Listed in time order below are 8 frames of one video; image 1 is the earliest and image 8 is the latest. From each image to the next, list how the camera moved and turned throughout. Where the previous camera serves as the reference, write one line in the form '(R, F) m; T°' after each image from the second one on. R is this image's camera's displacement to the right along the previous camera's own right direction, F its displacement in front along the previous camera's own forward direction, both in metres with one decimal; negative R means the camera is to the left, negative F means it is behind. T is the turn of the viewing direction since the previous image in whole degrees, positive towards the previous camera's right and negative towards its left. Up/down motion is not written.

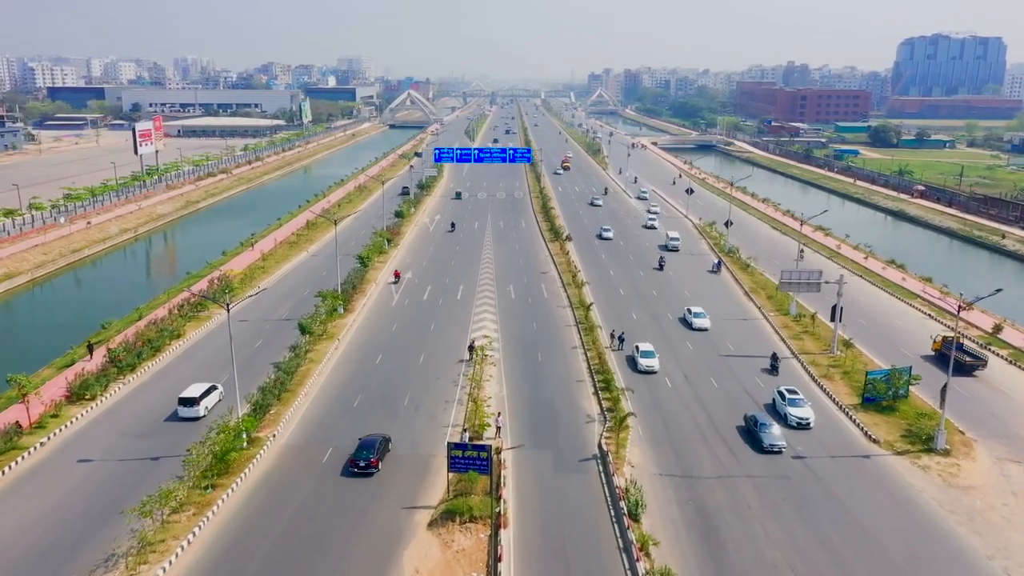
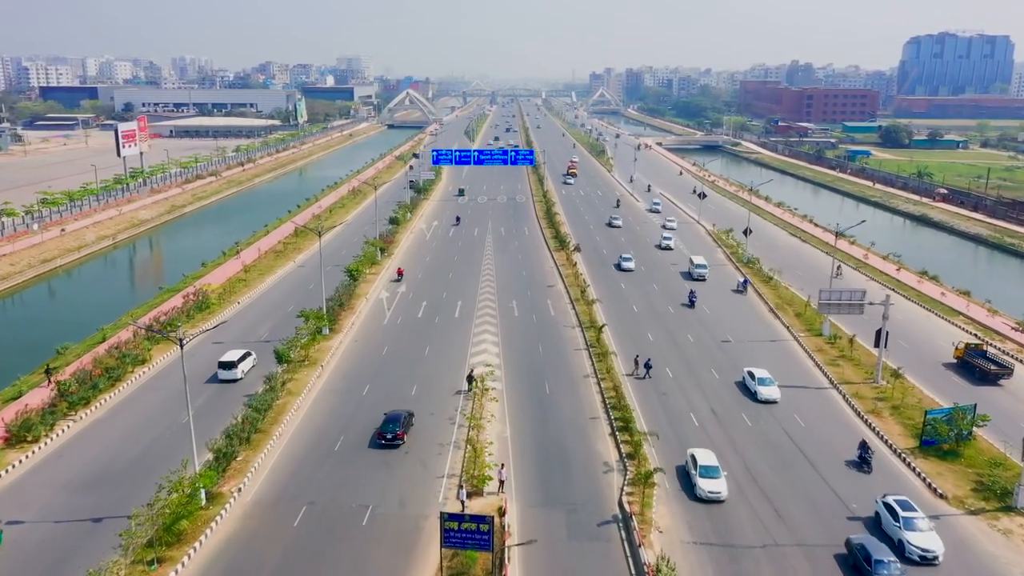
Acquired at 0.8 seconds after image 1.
(-0.2, +4.5) m; 0°
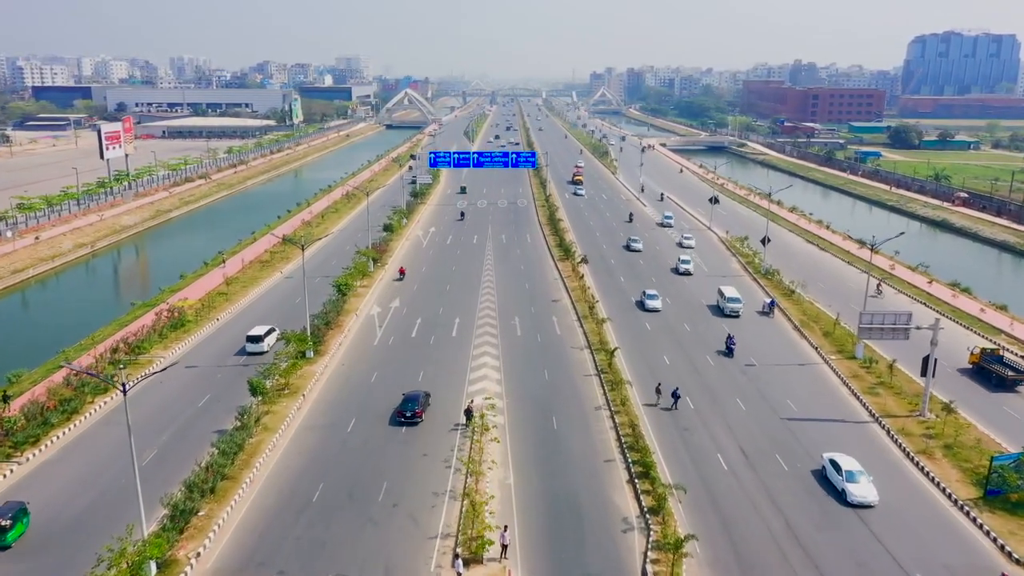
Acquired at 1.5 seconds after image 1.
(-0.2, +3.8) m; 0°
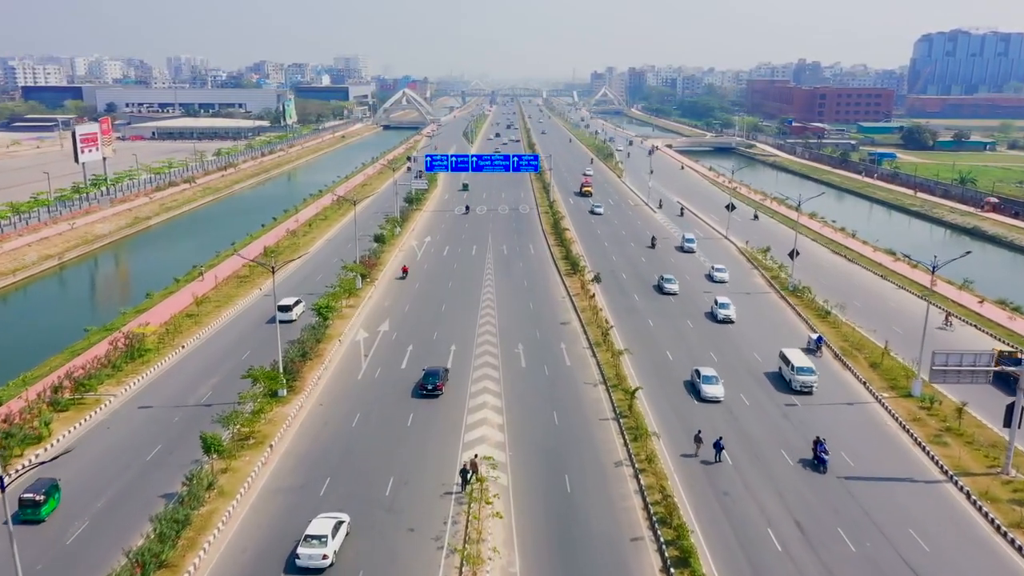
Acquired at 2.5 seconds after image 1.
(-0.2, +5.1) m; 0°
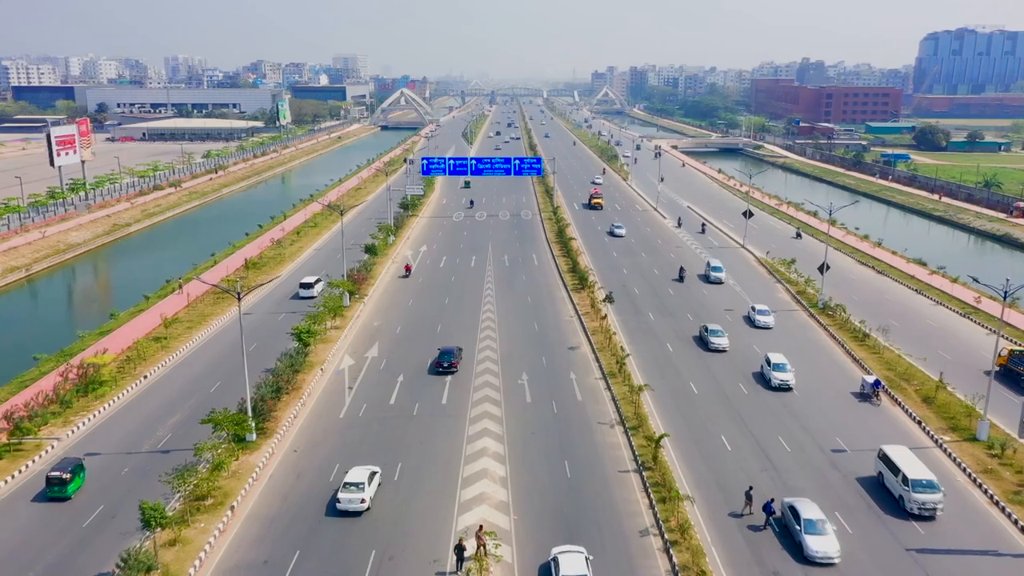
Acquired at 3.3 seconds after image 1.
(-0.2, +4.4) m; 0°
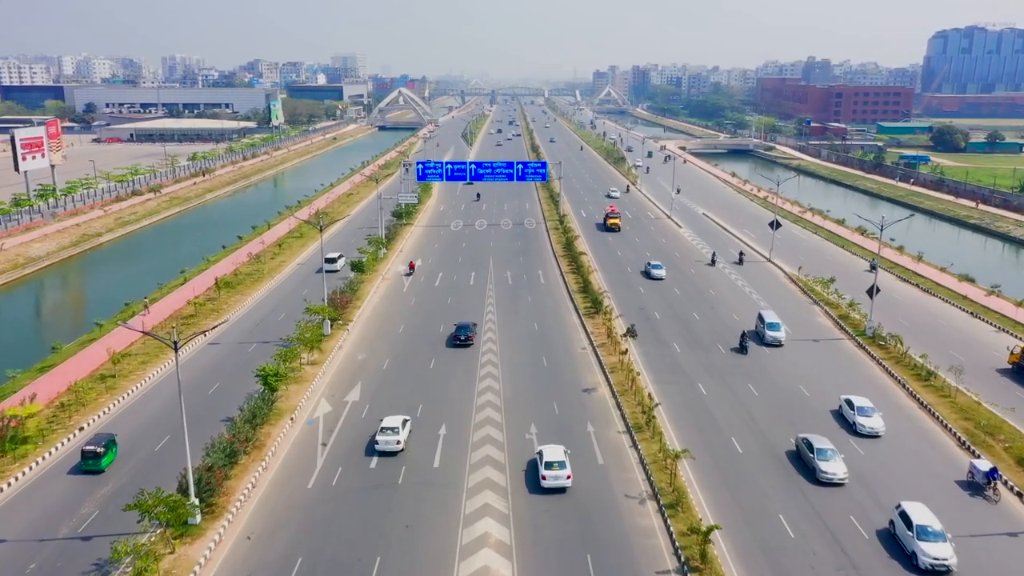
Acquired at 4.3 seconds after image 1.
(-0.3, +5.7) m; 0°
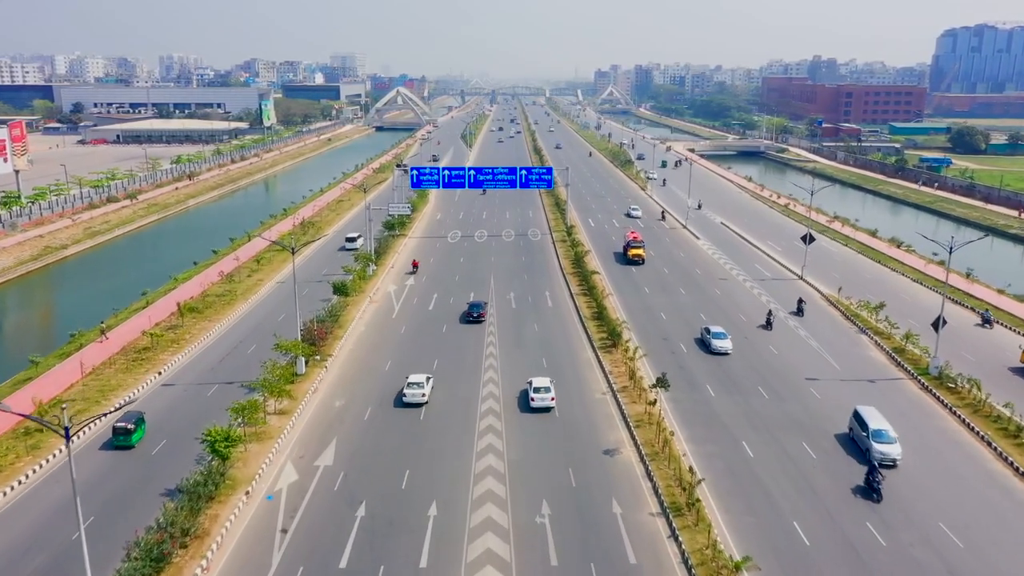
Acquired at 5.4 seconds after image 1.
(-0.3, +5.7) m; 0°
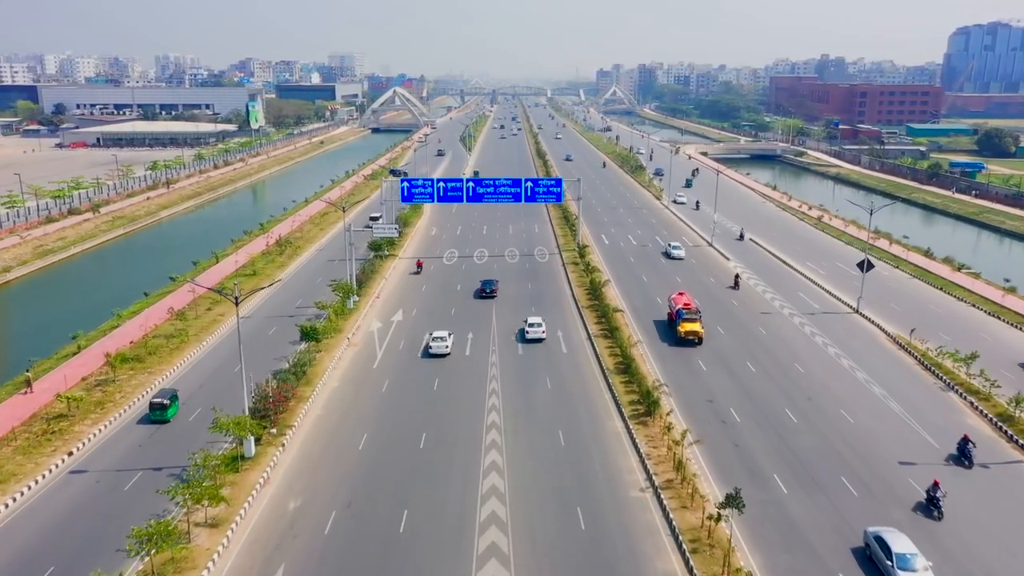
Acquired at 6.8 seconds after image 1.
(-0.4, +7.6) m; 0°
